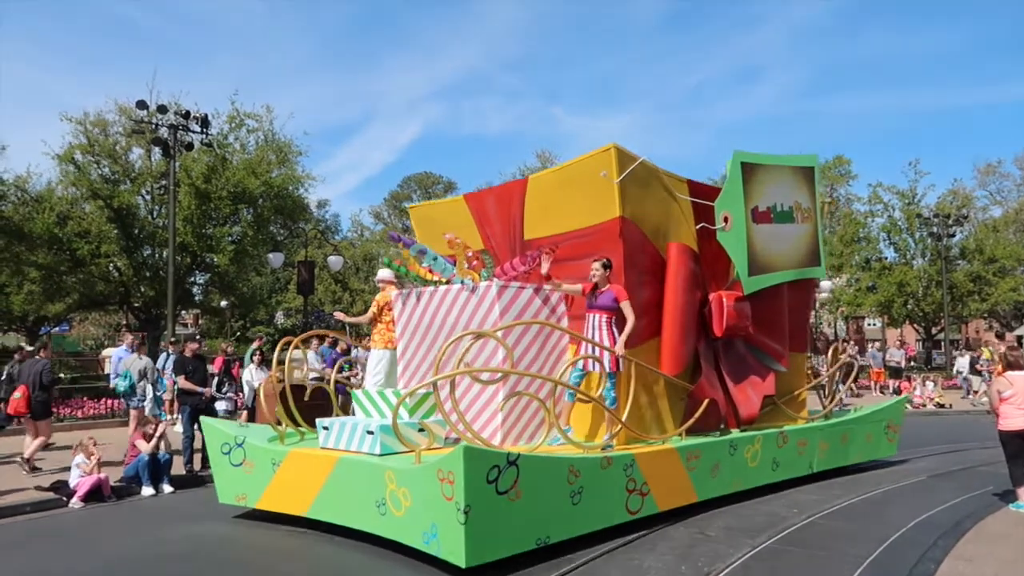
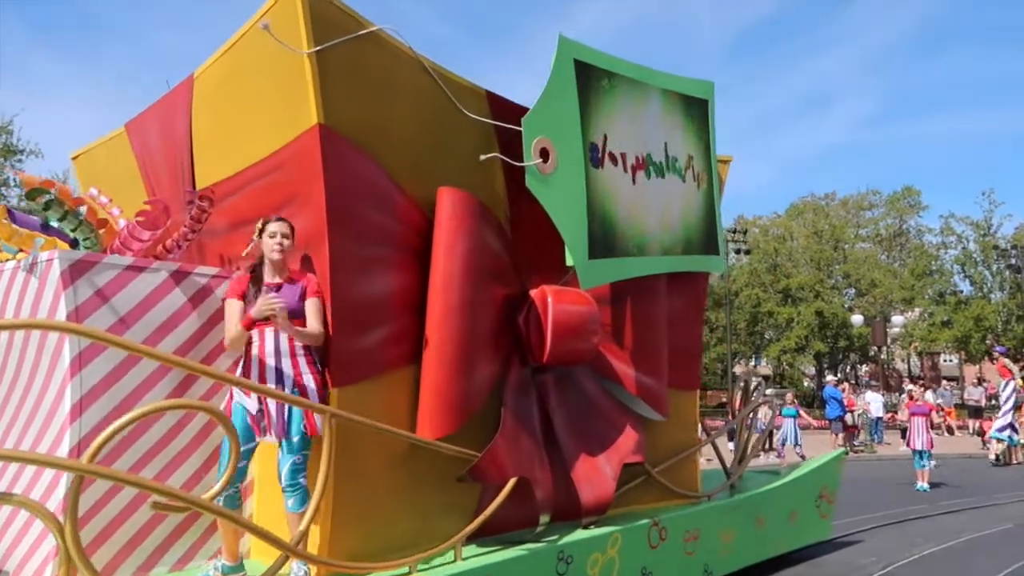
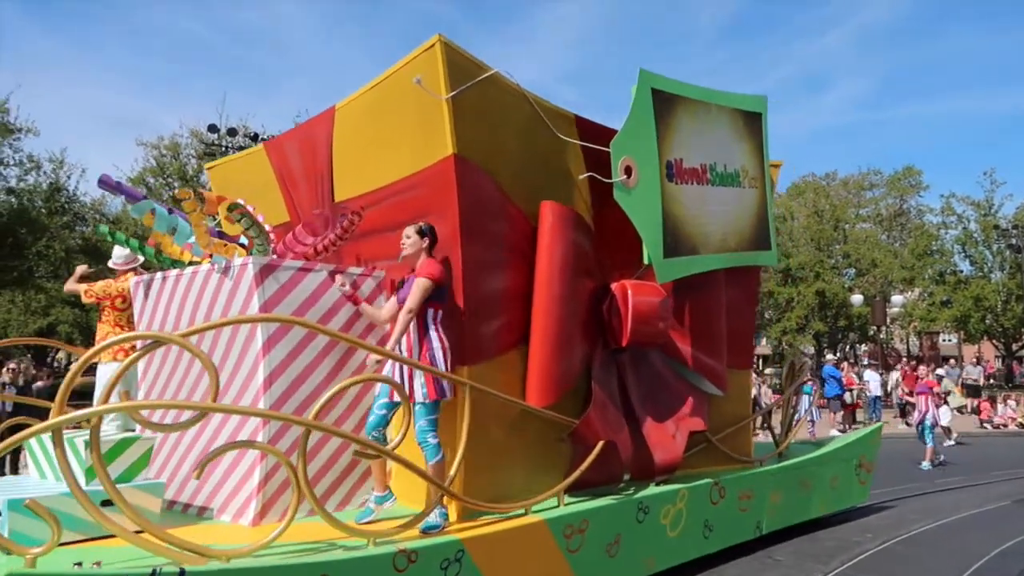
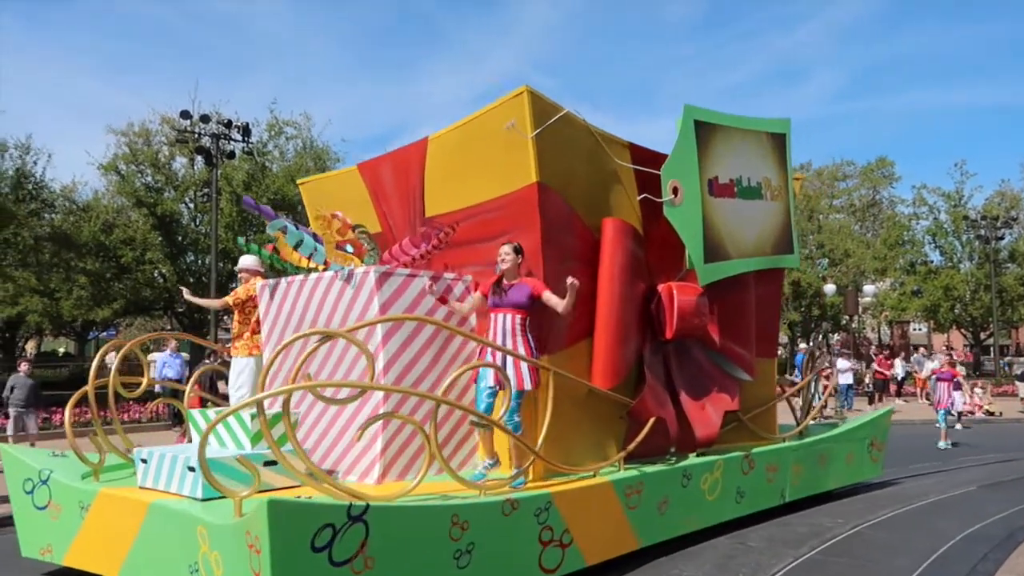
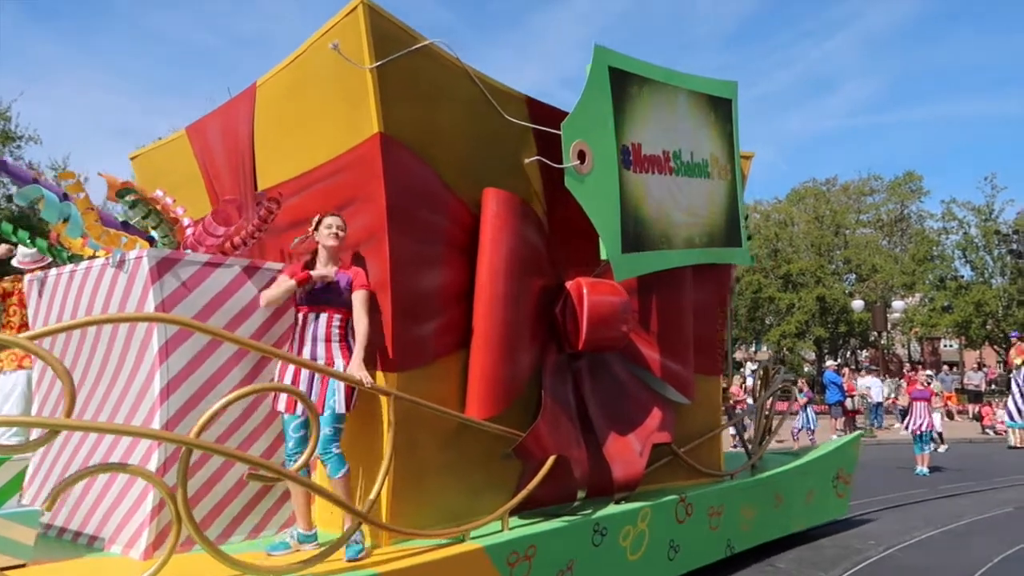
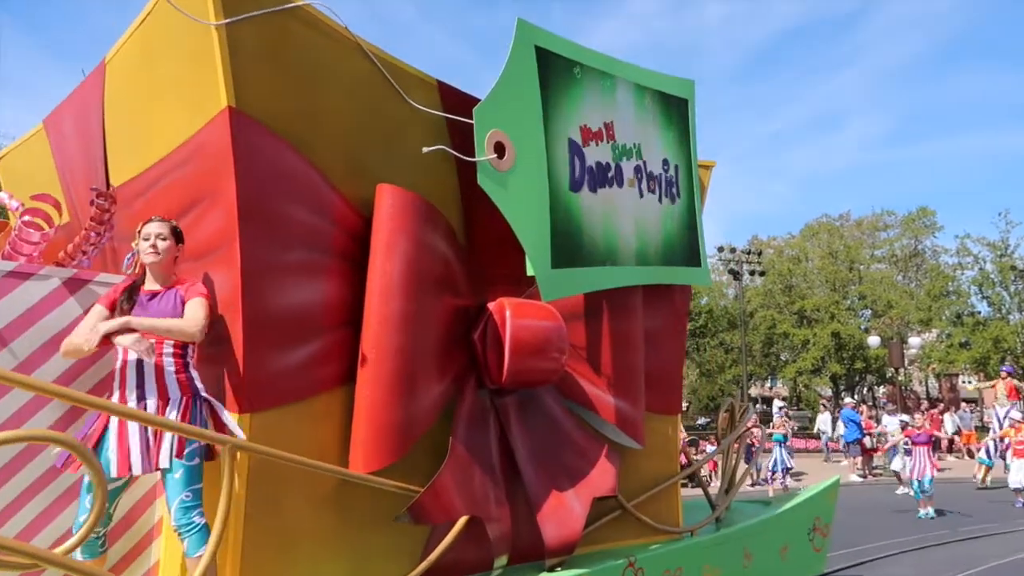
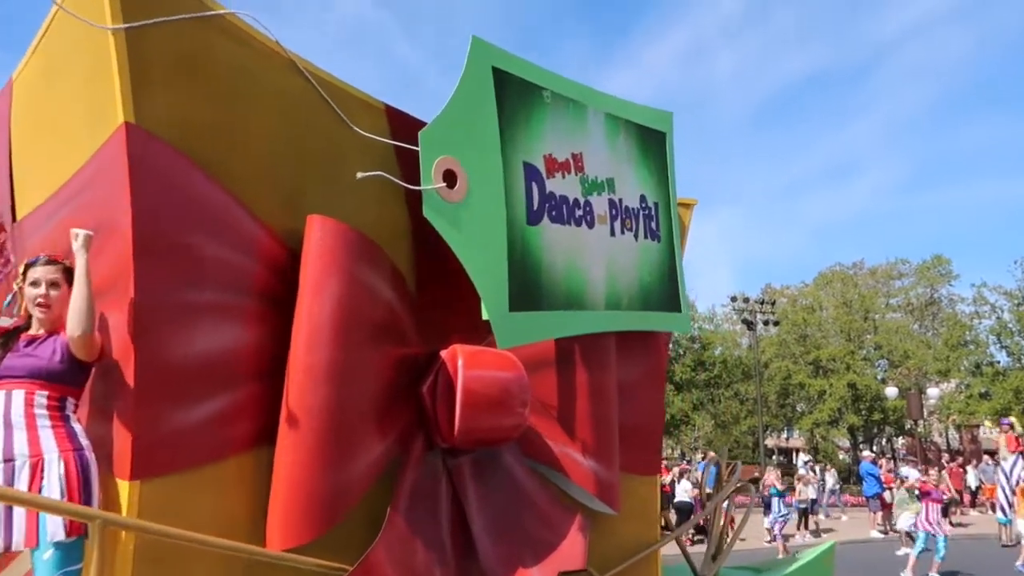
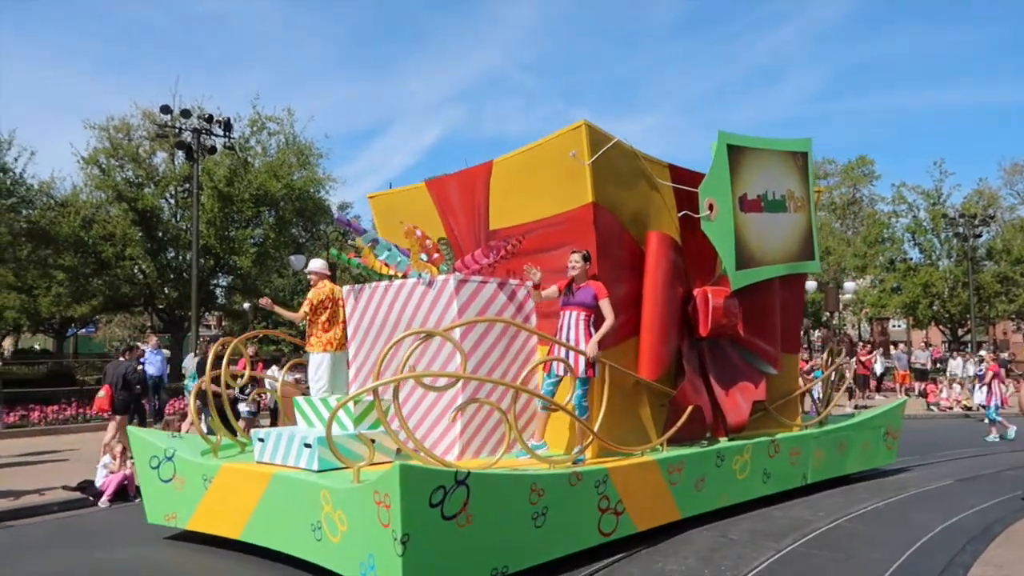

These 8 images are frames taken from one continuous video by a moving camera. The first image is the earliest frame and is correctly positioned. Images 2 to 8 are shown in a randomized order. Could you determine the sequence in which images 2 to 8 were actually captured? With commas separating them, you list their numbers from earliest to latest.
8, 4, 3, 5, 2, 6, 7
